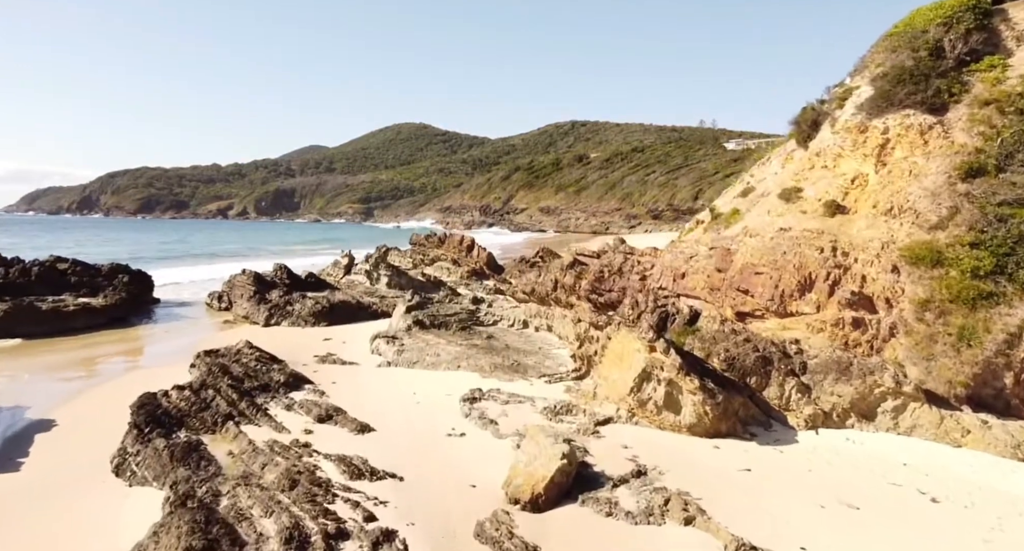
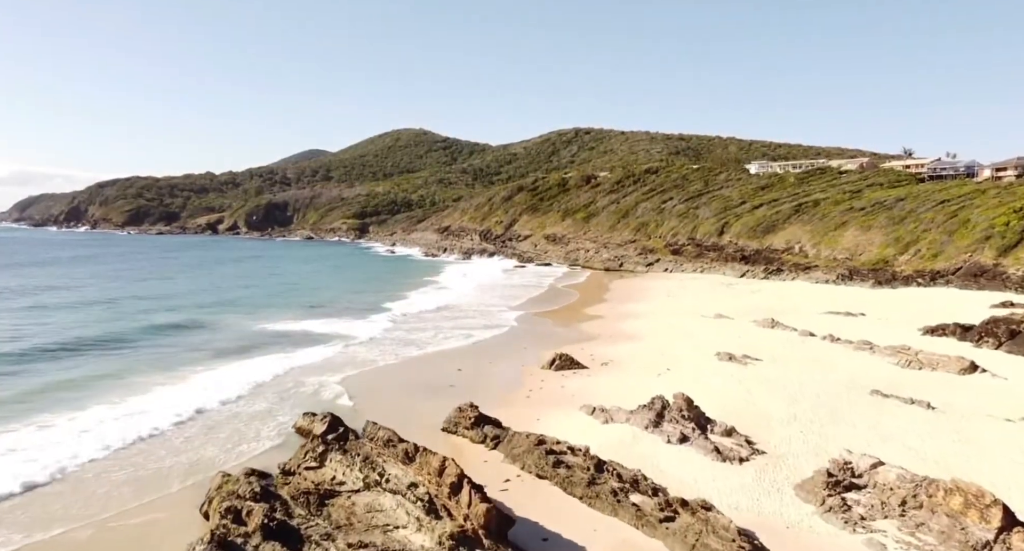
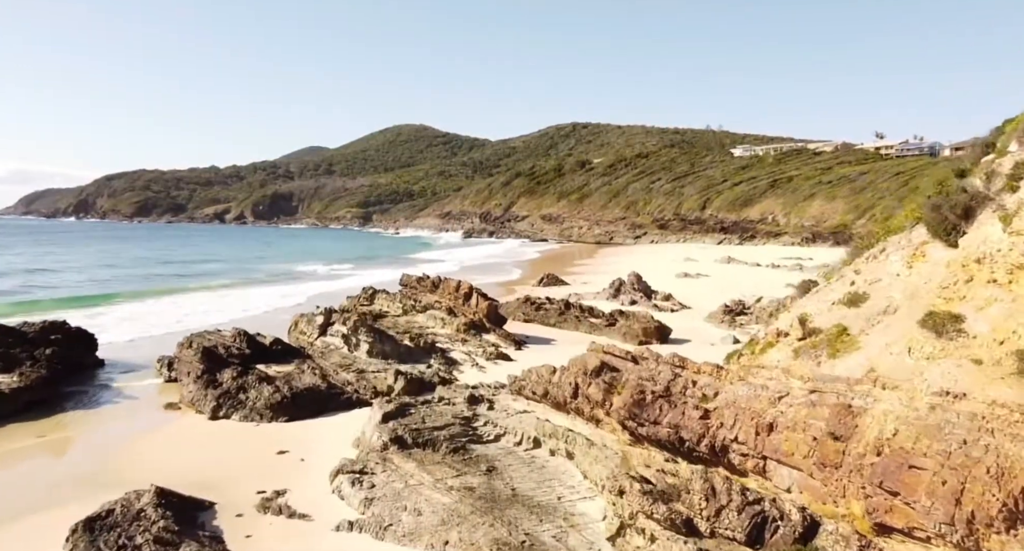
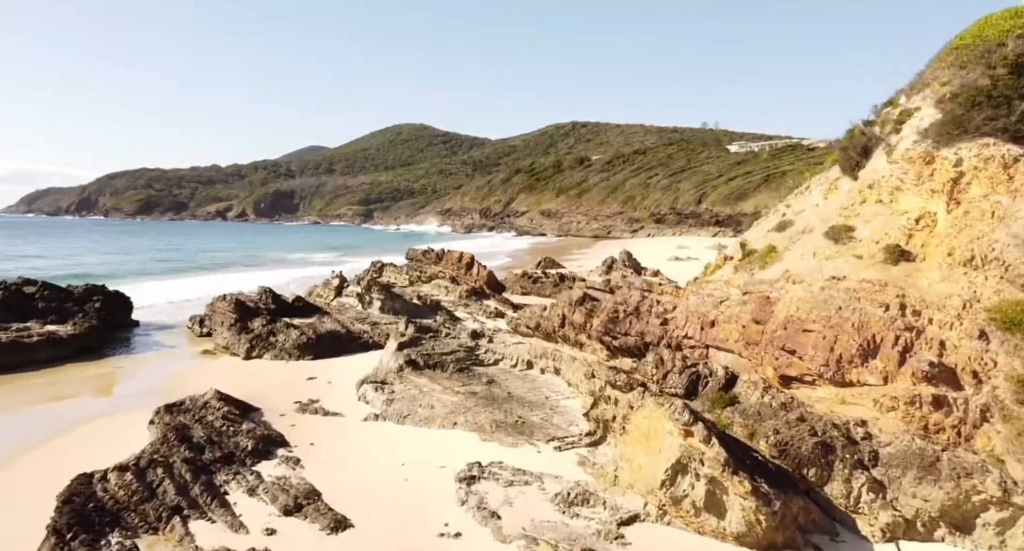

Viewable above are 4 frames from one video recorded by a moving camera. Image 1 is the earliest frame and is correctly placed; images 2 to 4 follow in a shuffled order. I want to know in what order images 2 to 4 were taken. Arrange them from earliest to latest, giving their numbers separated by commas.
4, 3, 2
